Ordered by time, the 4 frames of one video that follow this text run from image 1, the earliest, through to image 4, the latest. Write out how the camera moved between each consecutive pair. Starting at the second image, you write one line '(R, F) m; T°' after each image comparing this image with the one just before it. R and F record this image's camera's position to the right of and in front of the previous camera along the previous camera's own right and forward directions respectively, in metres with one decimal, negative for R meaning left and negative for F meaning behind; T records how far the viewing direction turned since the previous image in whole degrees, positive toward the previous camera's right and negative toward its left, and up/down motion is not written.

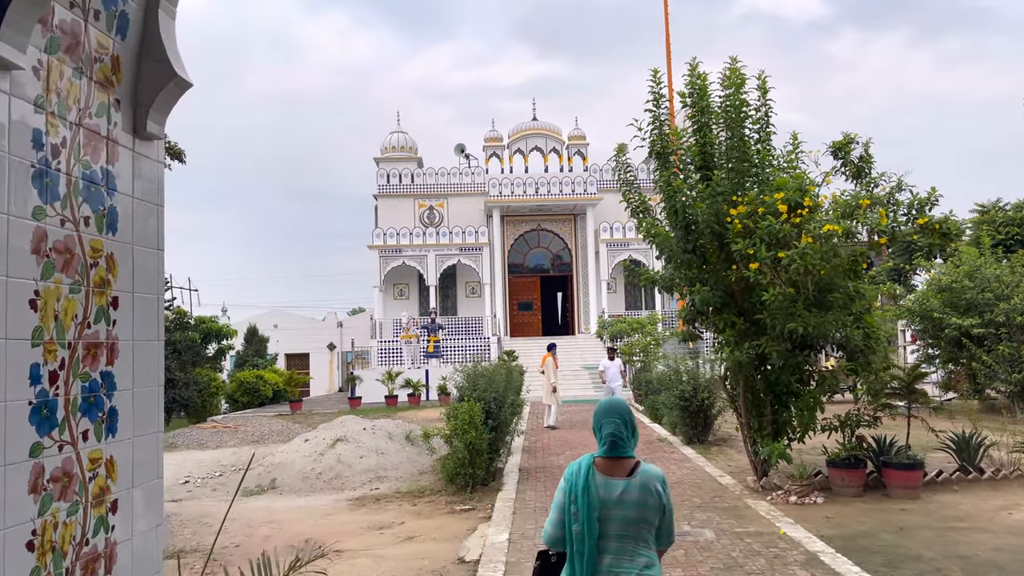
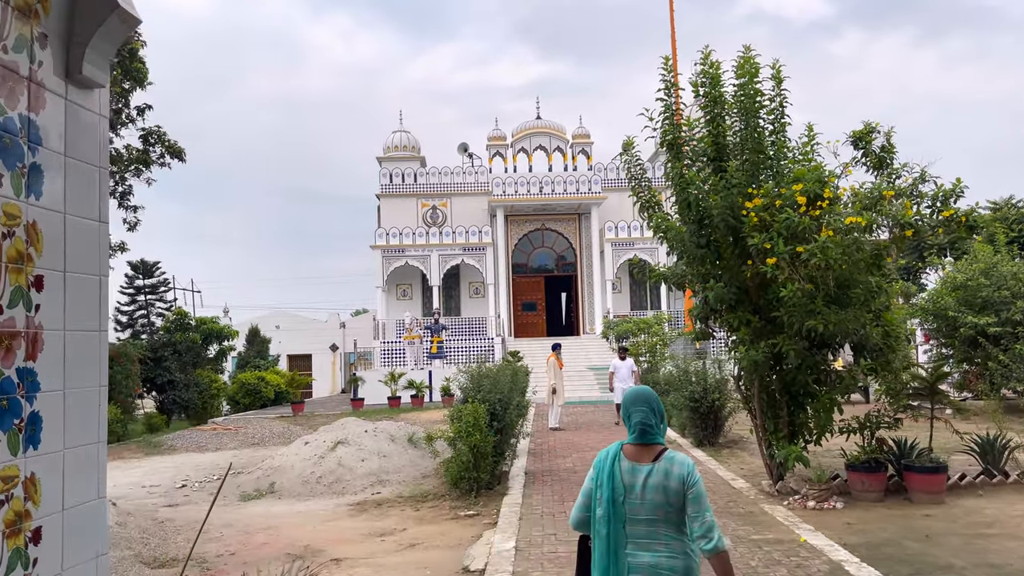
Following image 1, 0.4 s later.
(0.0, +0.3) m; 0°
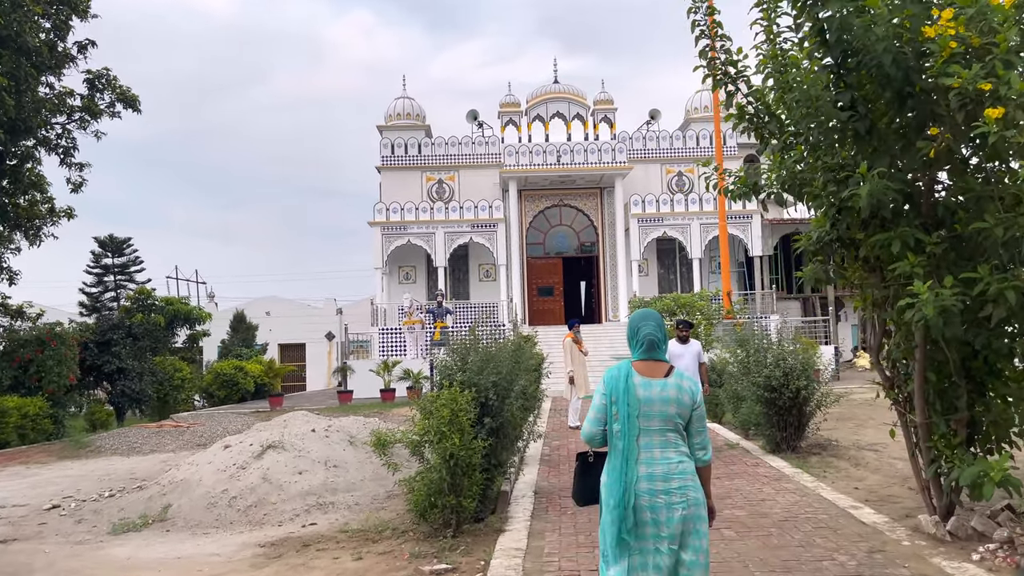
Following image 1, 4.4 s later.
(+0.1, +3.0) m; -1°
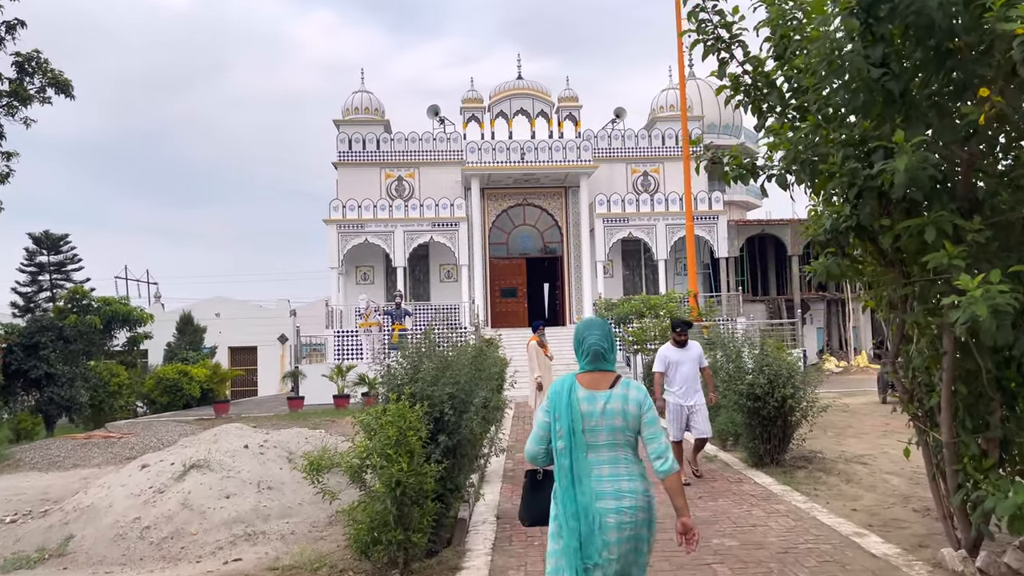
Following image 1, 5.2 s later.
(0.0, +0.8) m; +3°
